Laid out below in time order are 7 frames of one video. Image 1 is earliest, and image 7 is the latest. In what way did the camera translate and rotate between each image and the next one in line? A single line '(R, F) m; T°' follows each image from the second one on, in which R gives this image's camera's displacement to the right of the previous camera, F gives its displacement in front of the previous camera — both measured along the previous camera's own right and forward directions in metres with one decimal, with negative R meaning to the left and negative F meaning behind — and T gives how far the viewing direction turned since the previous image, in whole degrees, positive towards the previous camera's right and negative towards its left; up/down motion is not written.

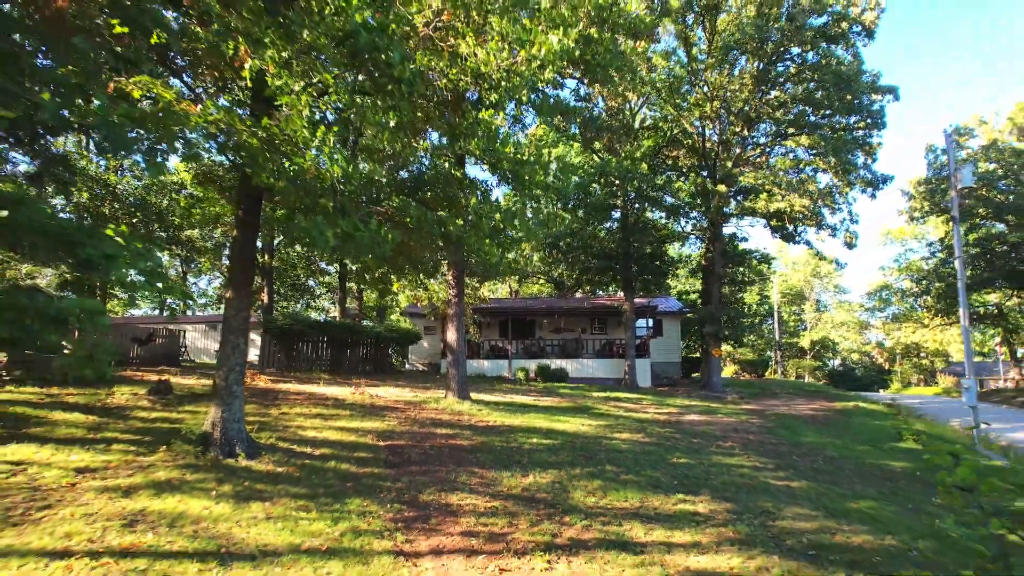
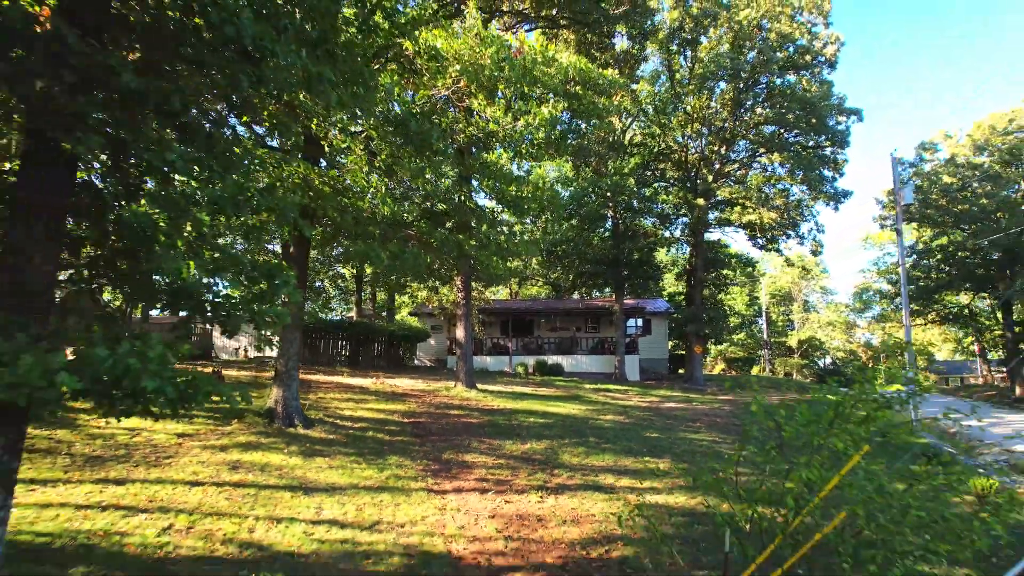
(0.0, -1.8) m; 0°
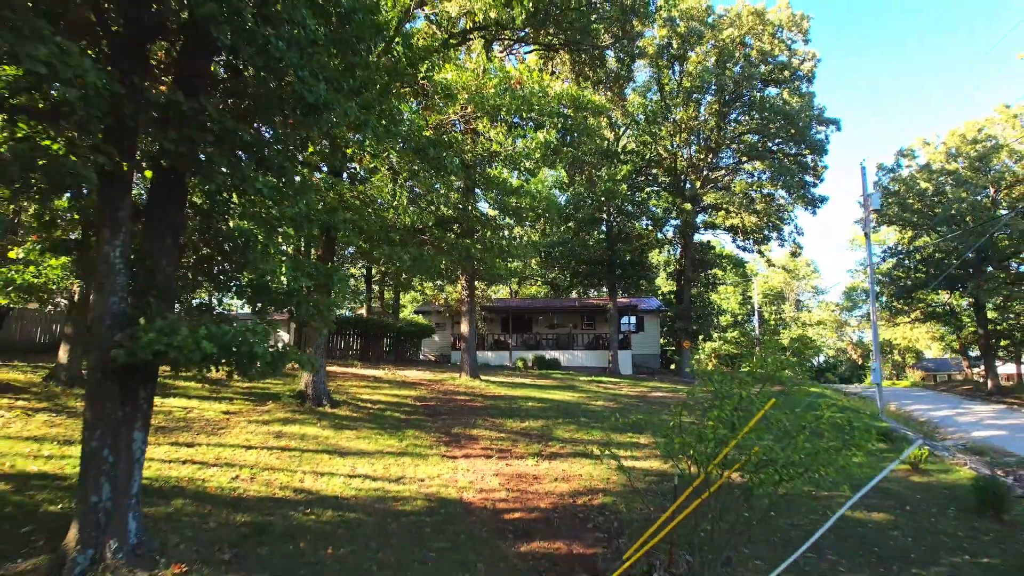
(0.0, -1.2) m; 0°
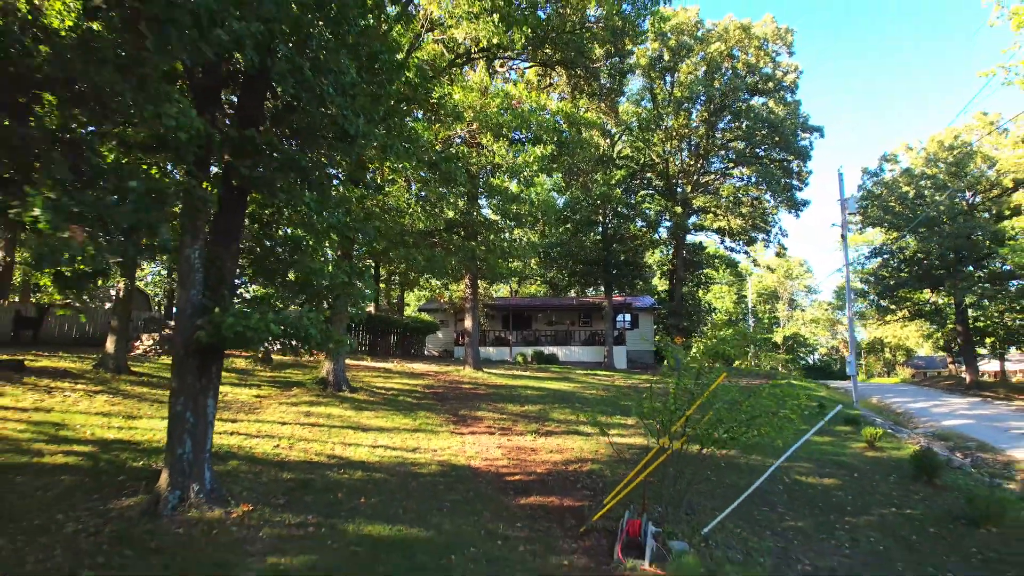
(0.0, -1.1) m; 0°
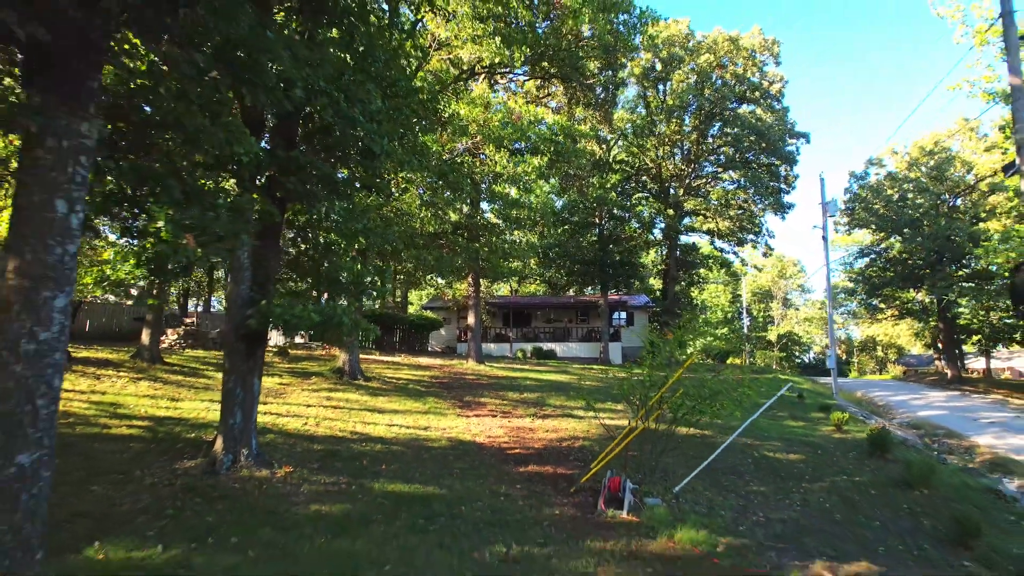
(0.0, -1.0) m; 0°
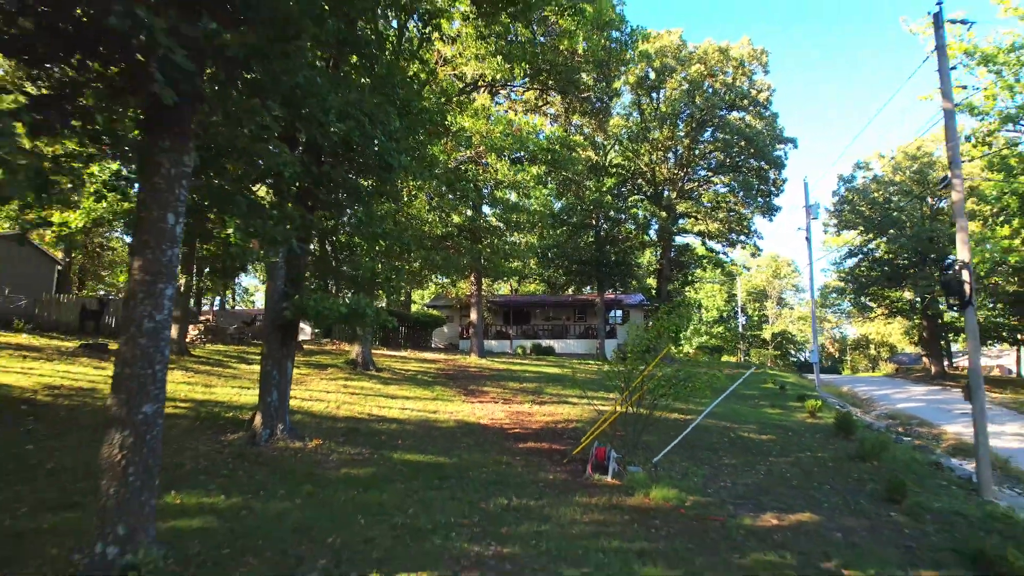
(0.0, -1.0) m; 0°
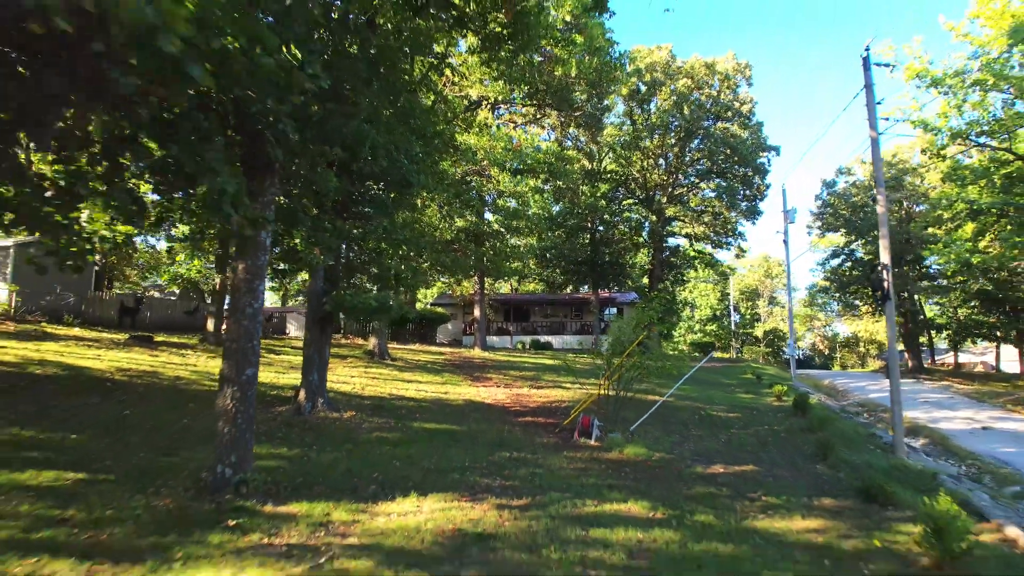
(0.0, -1.5) m; 0°
